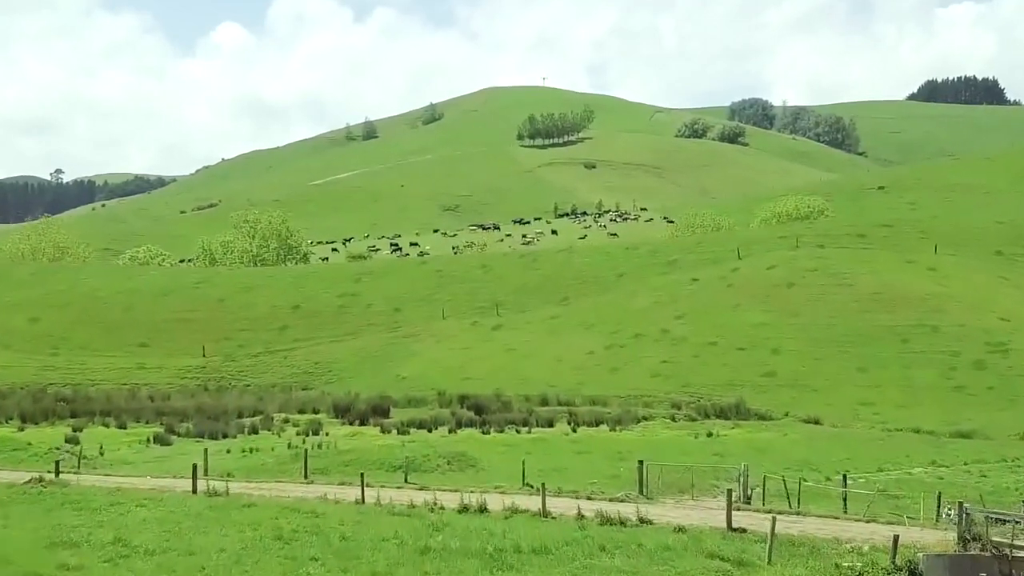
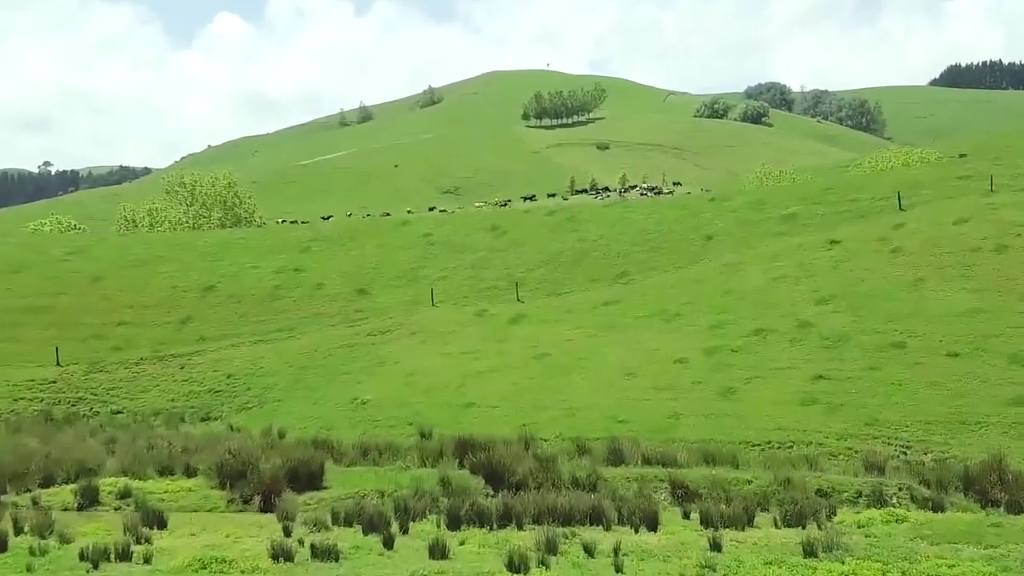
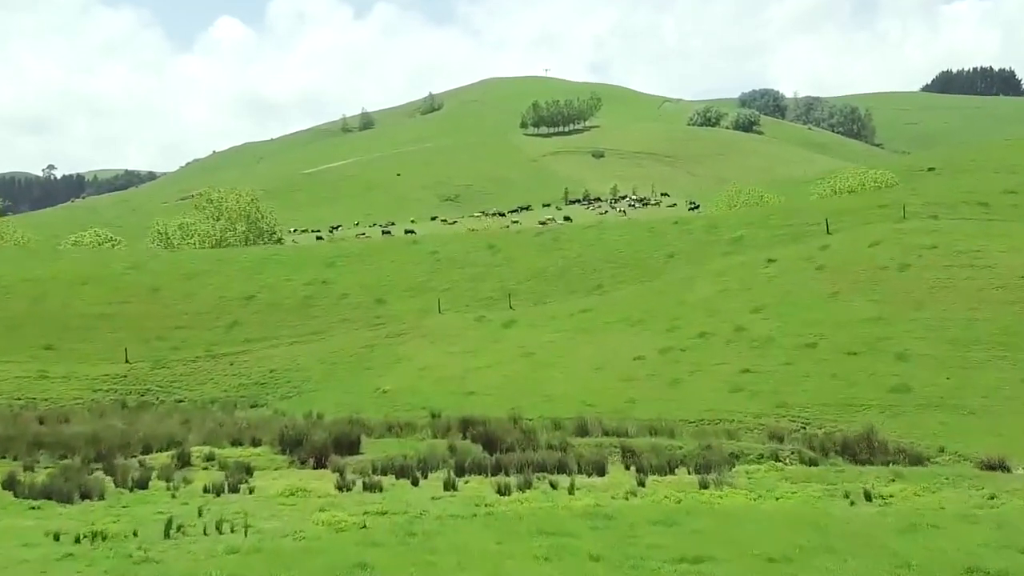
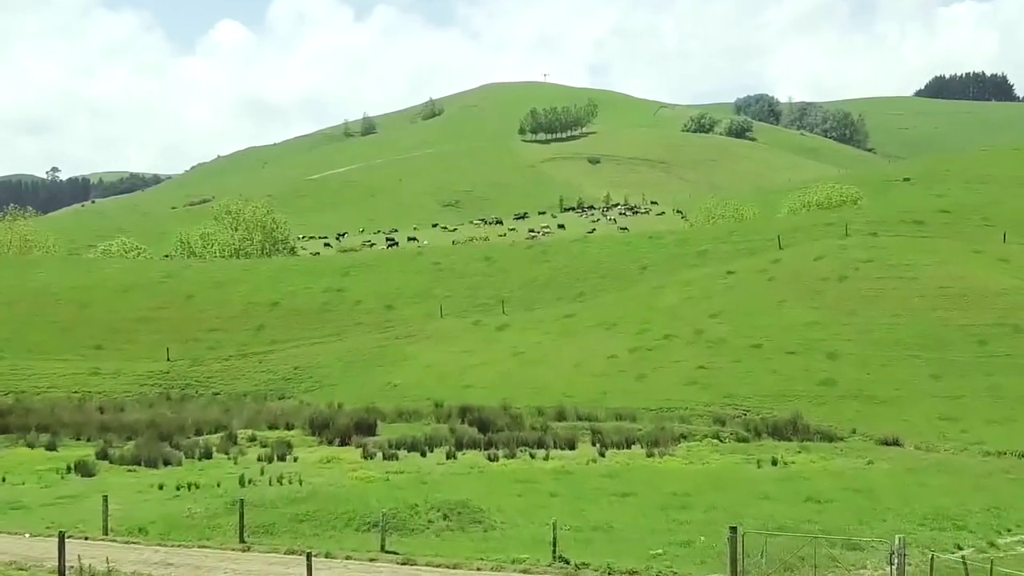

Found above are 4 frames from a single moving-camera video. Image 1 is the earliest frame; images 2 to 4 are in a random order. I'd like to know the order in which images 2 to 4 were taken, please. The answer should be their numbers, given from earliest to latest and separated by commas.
4, 3, 2
